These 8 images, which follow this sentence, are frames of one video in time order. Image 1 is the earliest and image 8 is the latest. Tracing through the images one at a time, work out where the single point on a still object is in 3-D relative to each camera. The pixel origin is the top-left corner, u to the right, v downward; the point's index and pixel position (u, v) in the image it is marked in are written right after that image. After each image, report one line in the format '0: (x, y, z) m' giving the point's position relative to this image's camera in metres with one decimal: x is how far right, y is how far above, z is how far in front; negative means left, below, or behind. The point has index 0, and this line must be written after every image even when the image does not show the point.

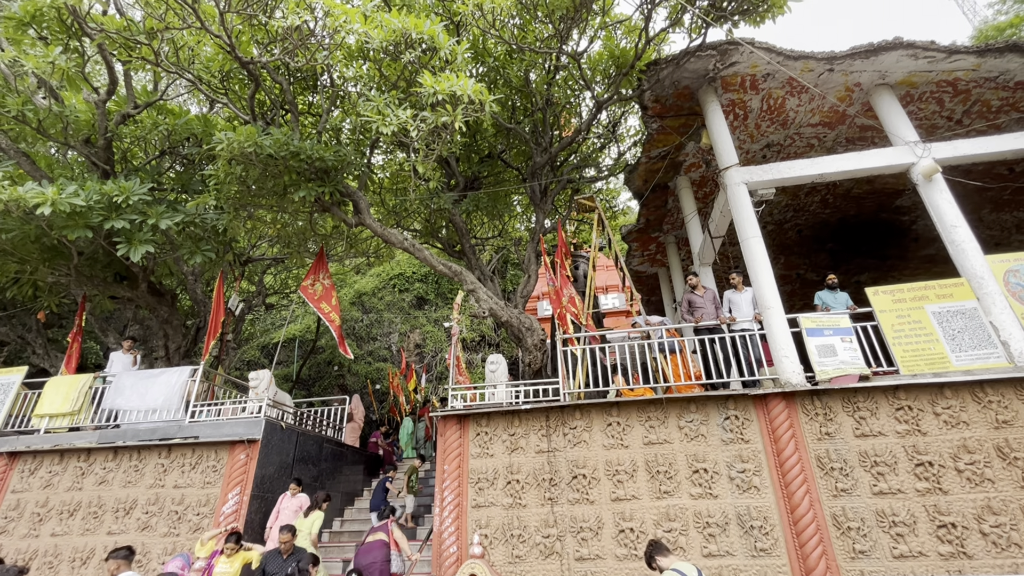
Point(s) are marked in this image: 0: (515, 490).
0: (0.0, -2.5, +6.1) m
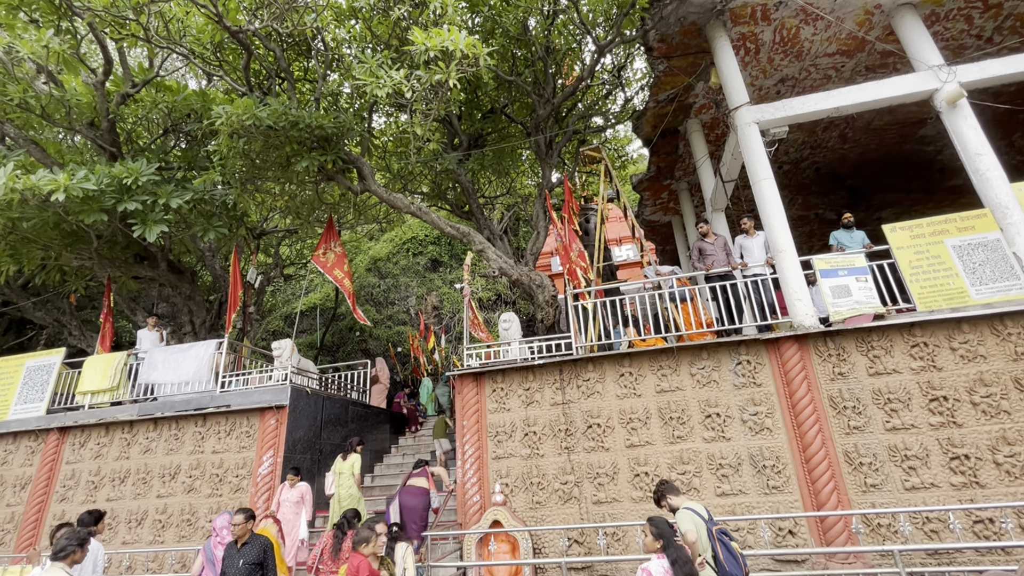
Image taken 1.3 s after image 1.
0: (+0.3, -2.0, +6.3) m
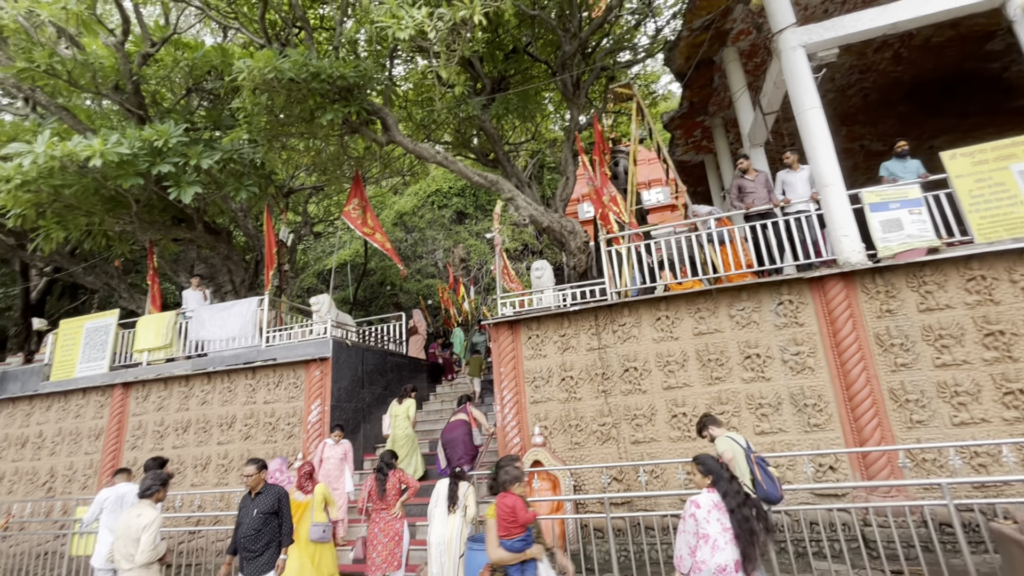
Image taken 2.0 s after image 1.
0: (+0.8, -1.3, +6.4) m
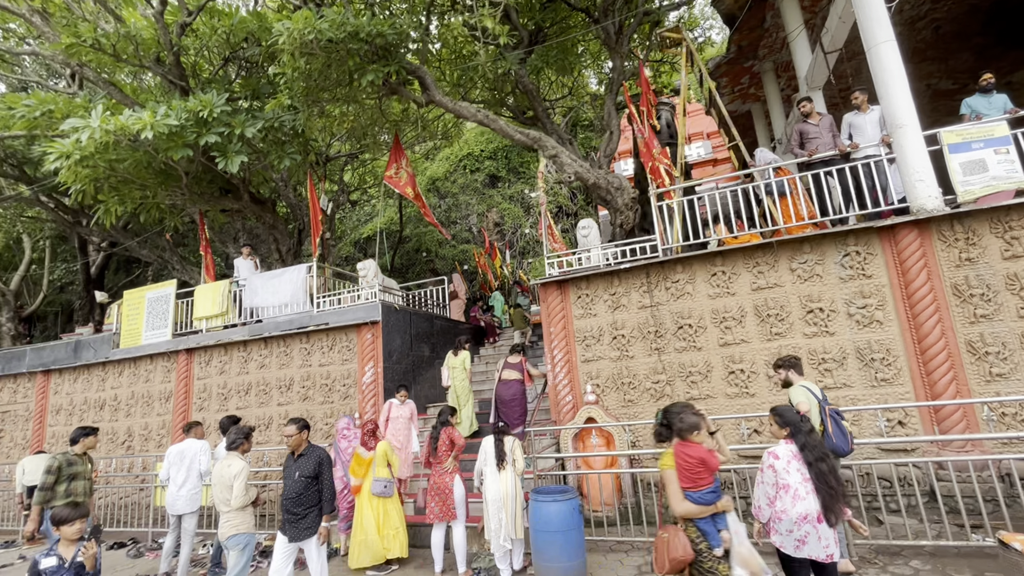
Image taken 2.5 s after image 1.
0: (+1.4, -0.7, +6.3) m
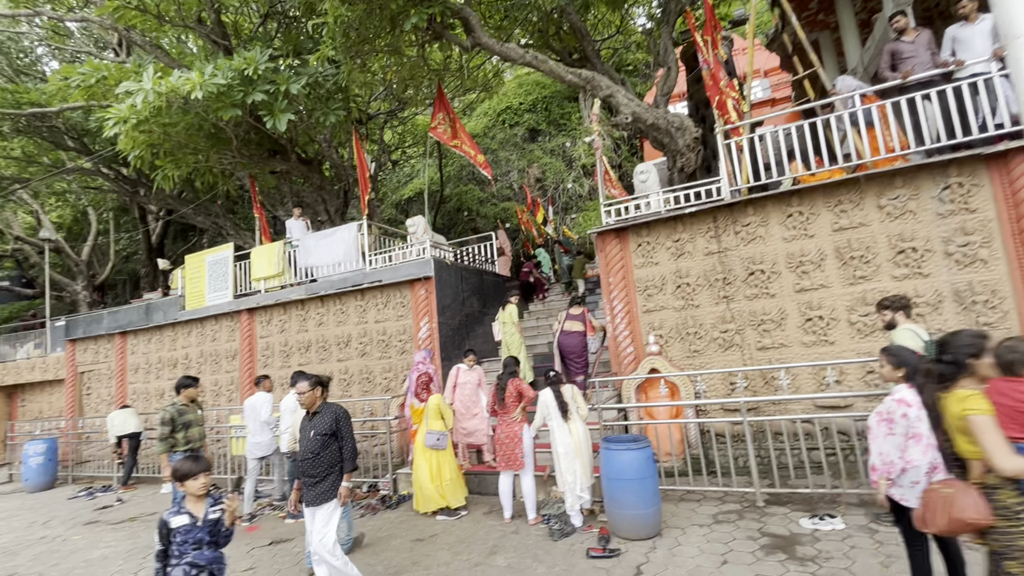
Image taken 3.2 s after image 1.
0: (+2.2, -0.1, +6.0) m
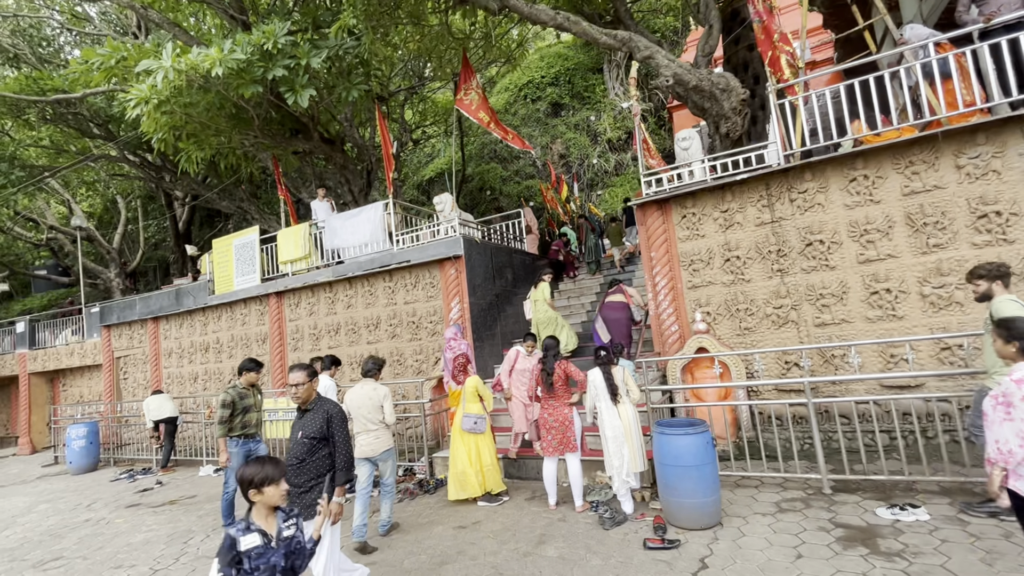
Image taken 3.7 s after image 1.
0: (+2.6, +0.3, +5.6) m
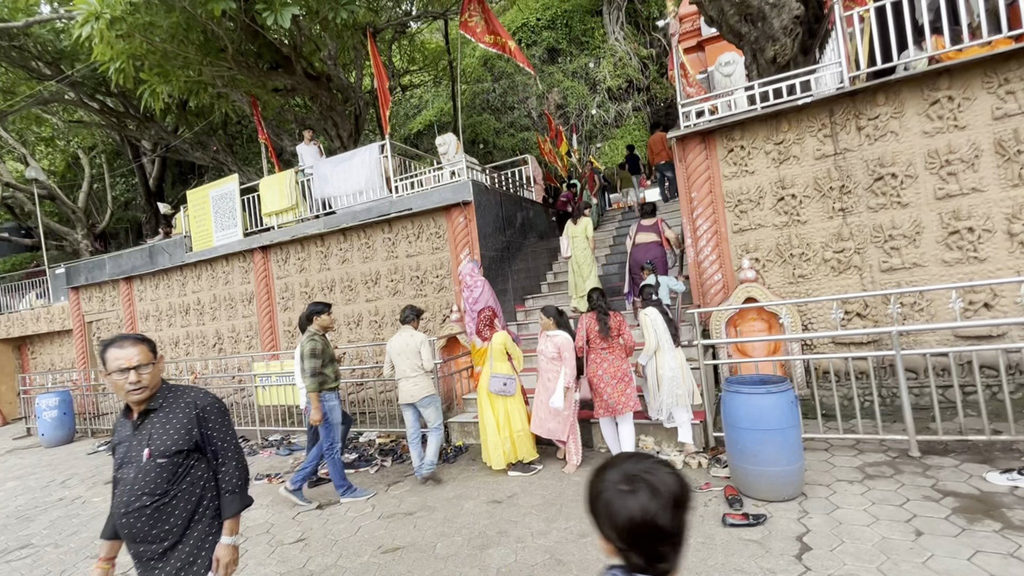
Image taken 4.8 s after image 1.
0: (+2.9, +0.9, +5.0) m
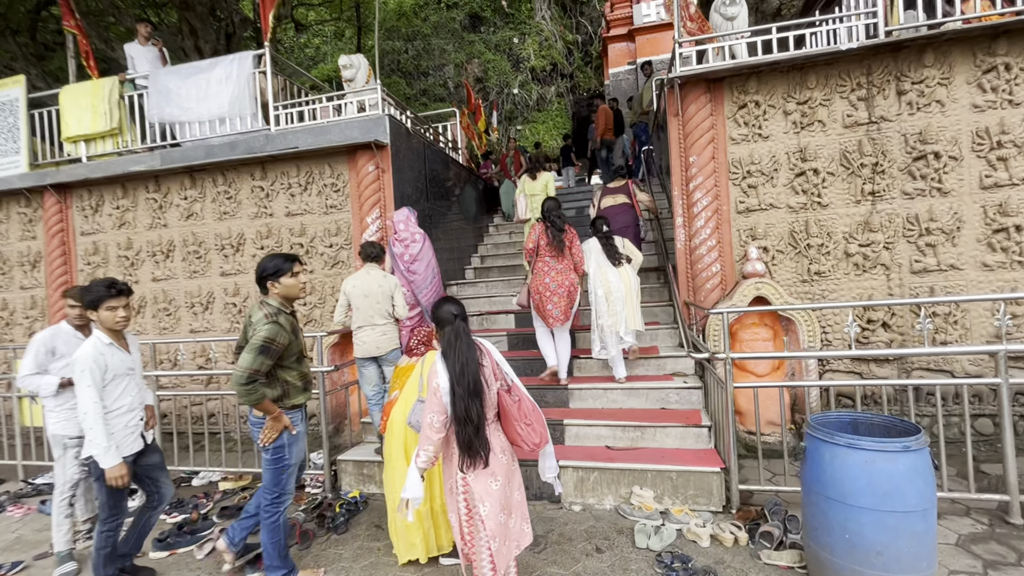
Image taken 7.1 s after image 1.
0: (+2.5, +0.9, +4.0) m
